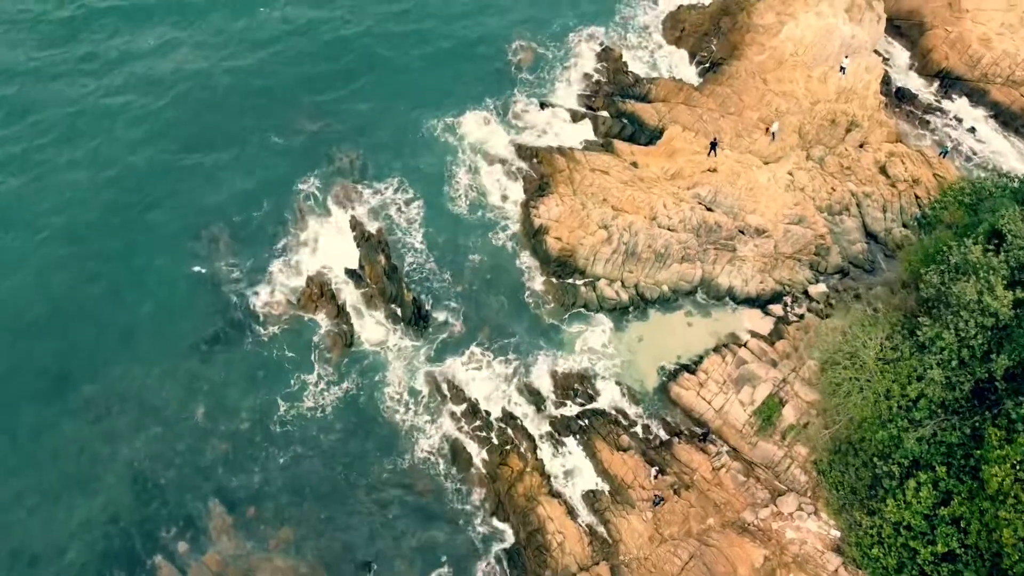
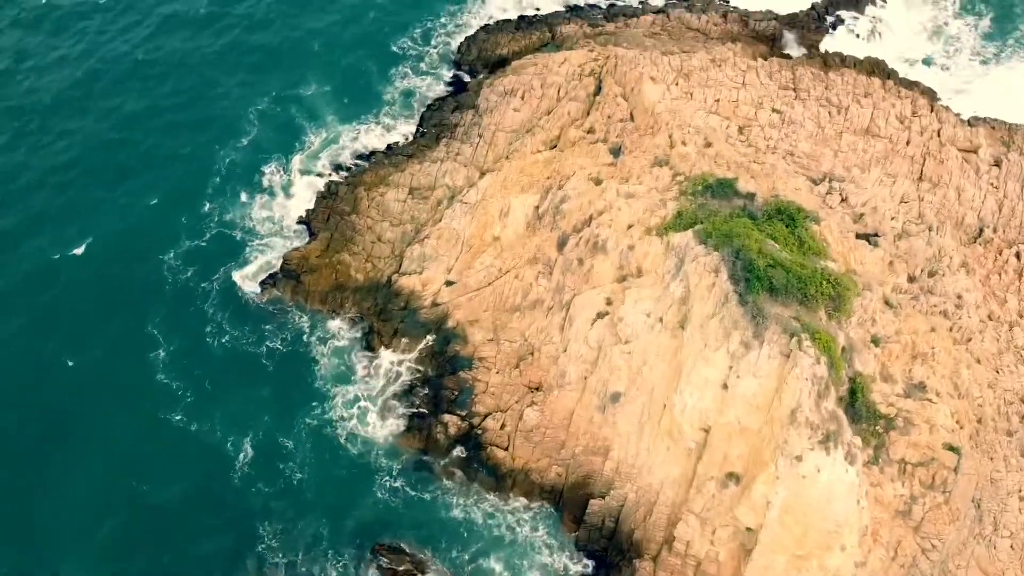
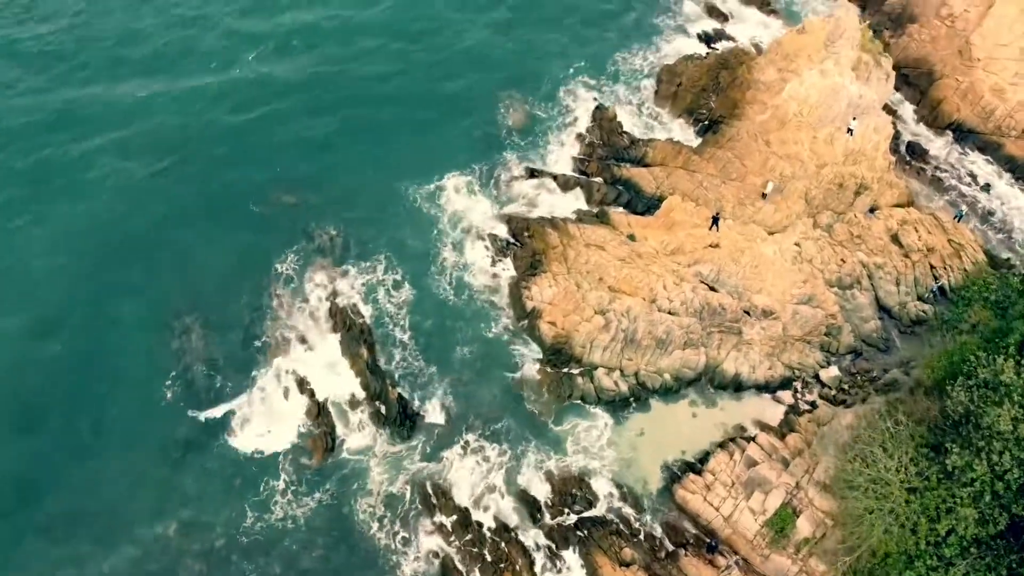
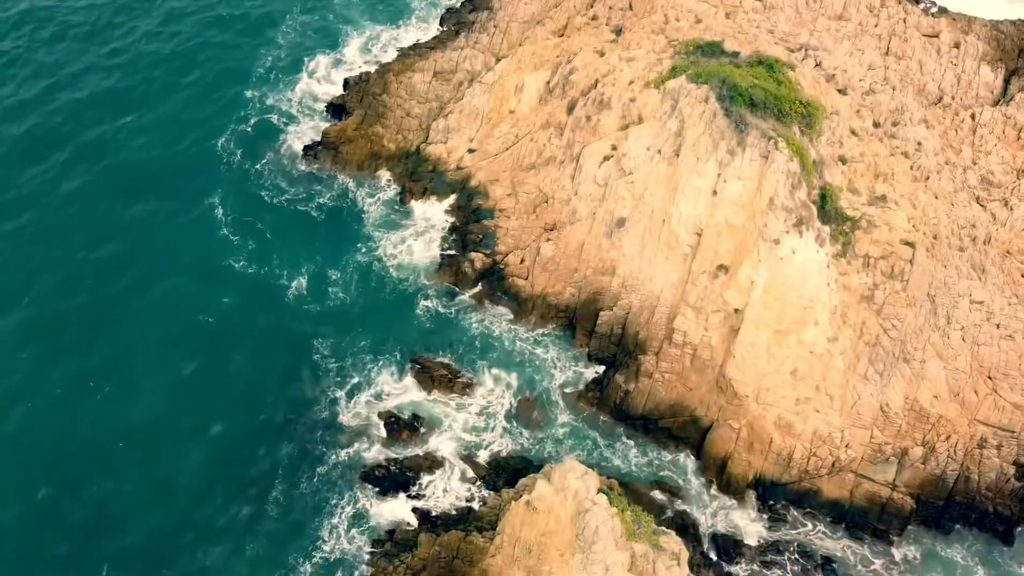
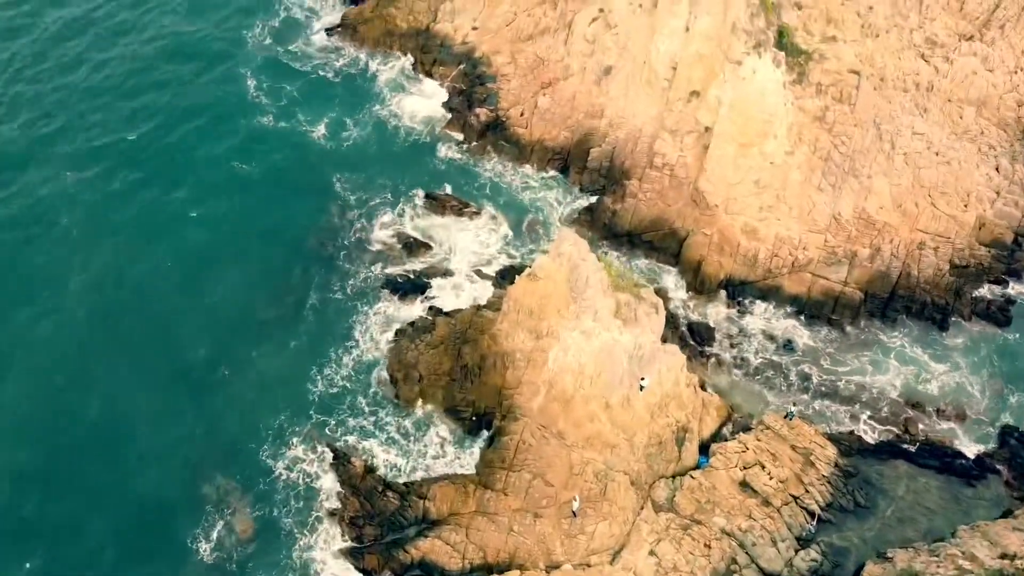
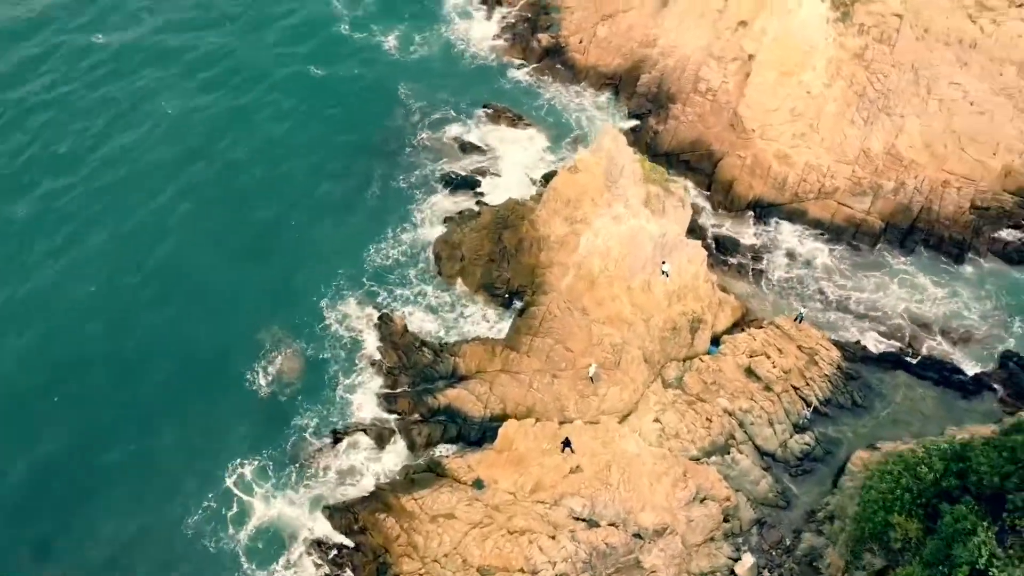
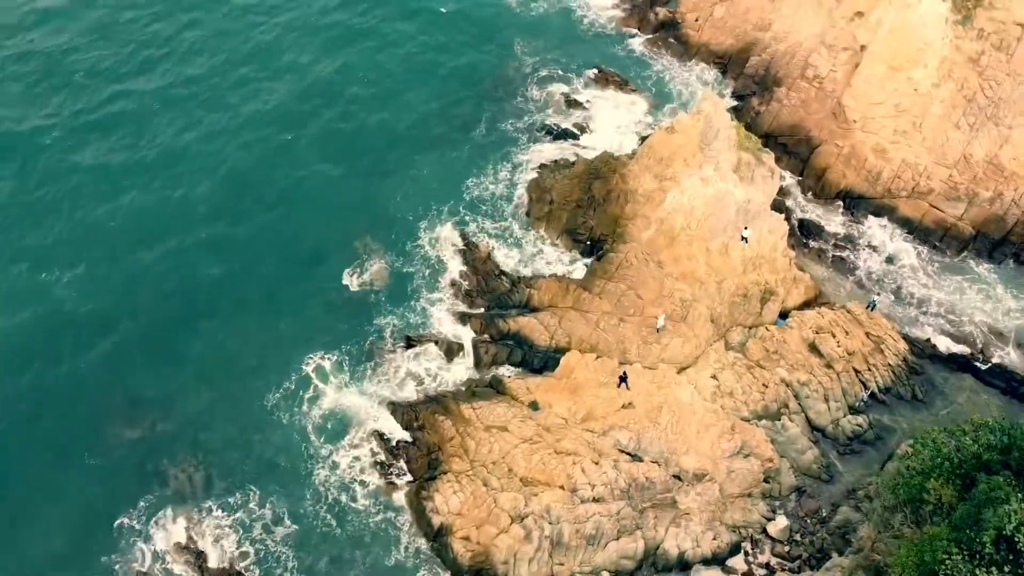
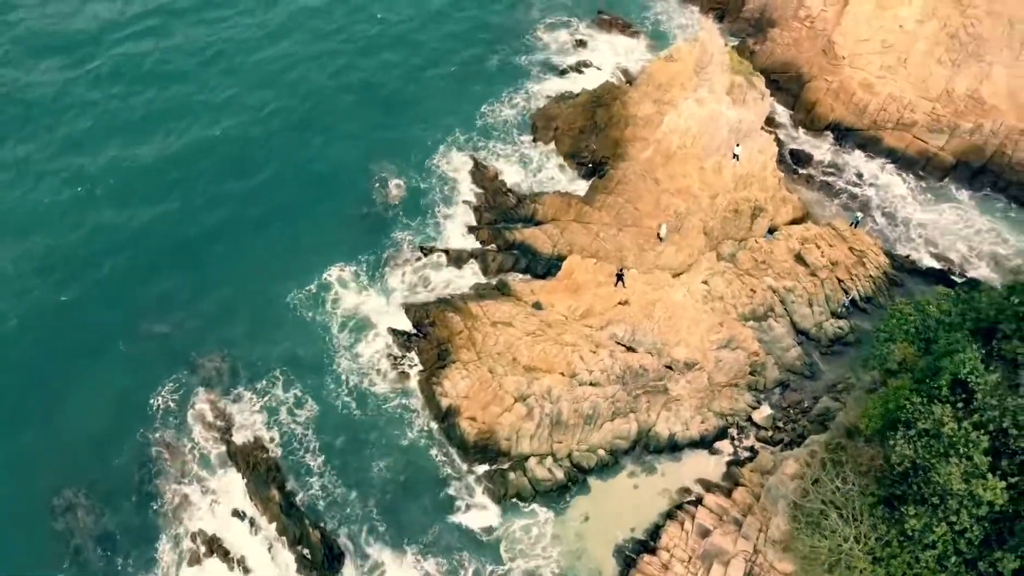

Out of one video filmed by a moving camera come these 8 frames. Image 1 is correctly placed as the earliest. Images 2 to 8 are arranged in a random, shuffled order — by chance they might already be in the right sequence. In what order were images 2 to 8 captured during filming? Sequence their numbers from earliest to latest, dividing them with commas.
3, 8, 7, 6, 5, 4, 2
